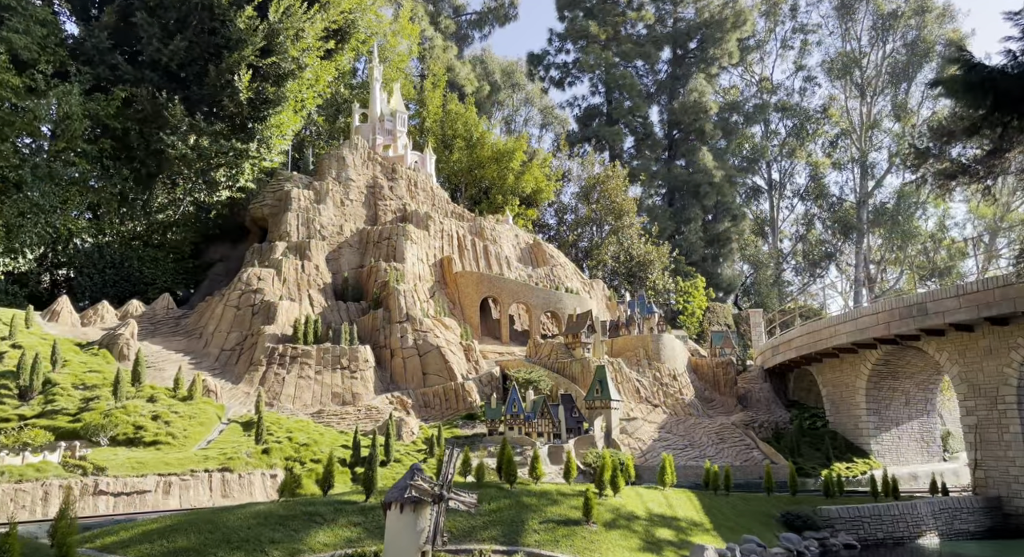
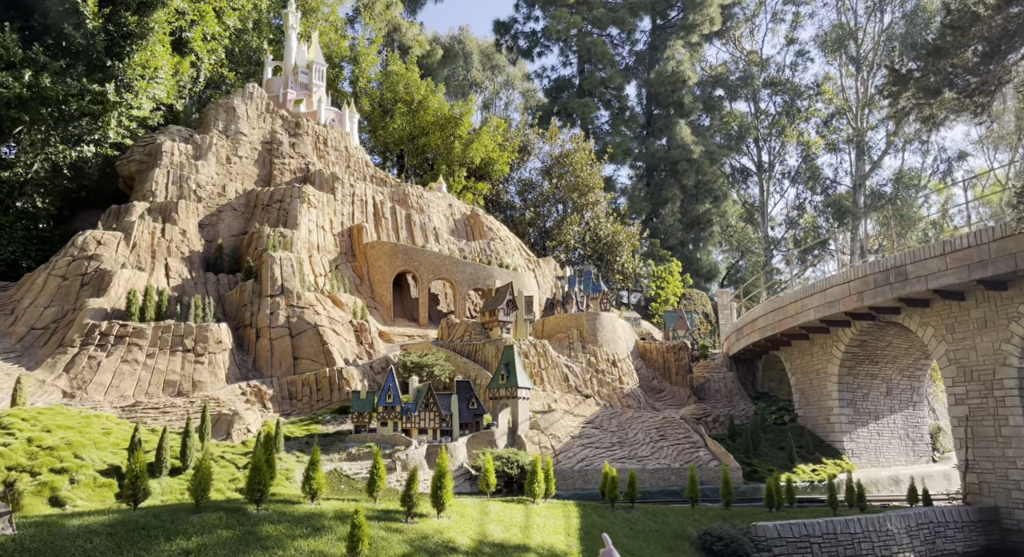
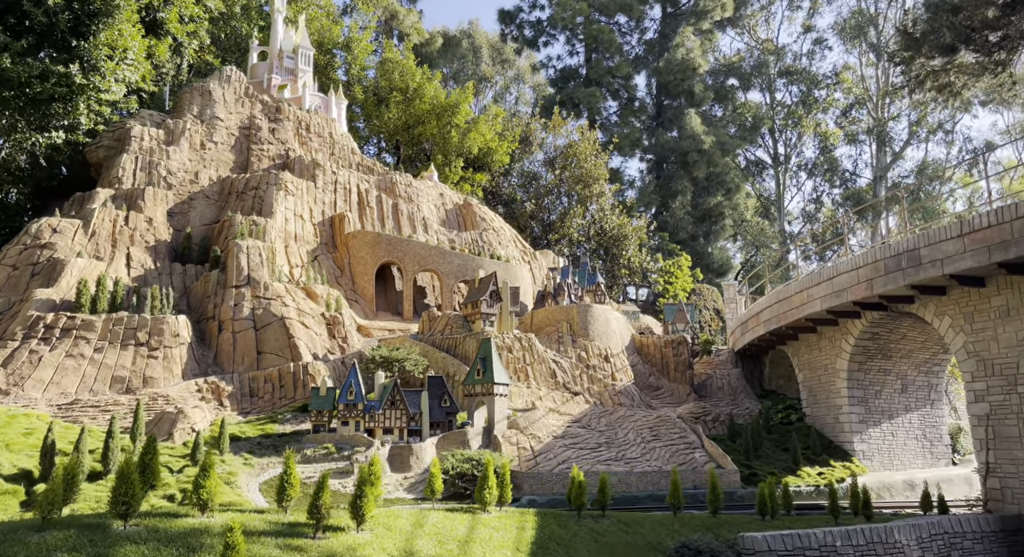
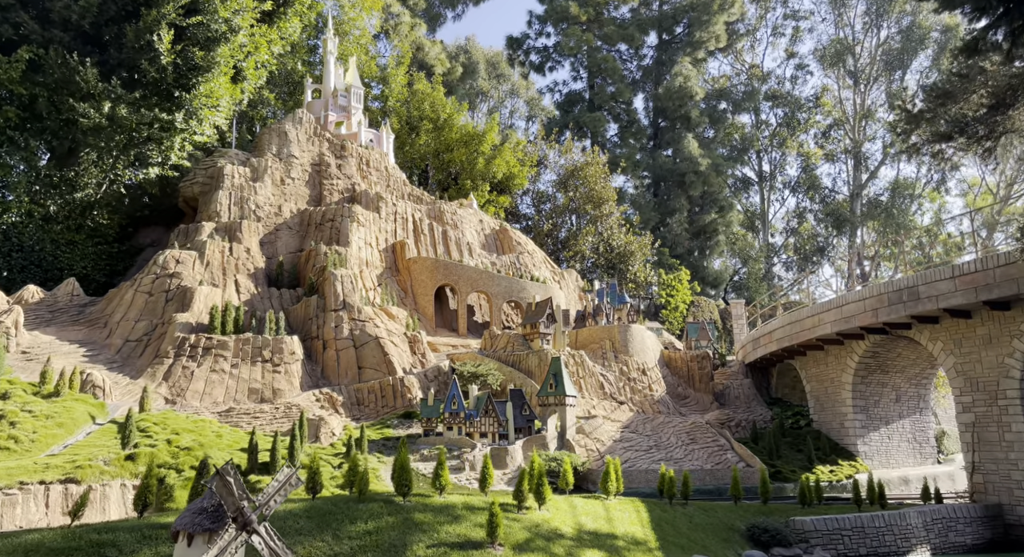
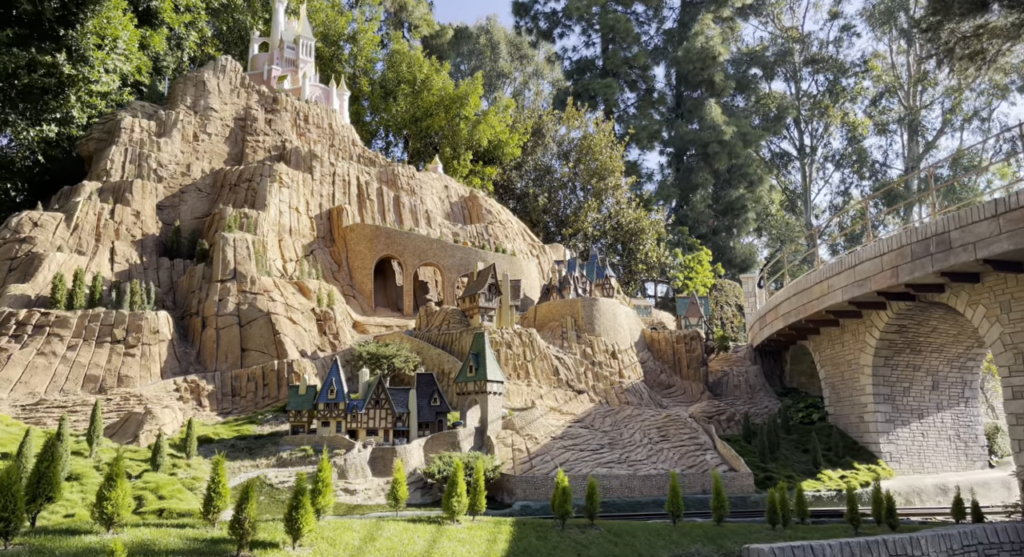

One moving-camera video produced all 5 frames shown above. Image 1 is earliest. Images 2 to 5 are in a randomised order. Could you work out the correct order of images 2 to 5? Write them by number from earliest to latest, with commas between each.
4, 2, 3, 5
